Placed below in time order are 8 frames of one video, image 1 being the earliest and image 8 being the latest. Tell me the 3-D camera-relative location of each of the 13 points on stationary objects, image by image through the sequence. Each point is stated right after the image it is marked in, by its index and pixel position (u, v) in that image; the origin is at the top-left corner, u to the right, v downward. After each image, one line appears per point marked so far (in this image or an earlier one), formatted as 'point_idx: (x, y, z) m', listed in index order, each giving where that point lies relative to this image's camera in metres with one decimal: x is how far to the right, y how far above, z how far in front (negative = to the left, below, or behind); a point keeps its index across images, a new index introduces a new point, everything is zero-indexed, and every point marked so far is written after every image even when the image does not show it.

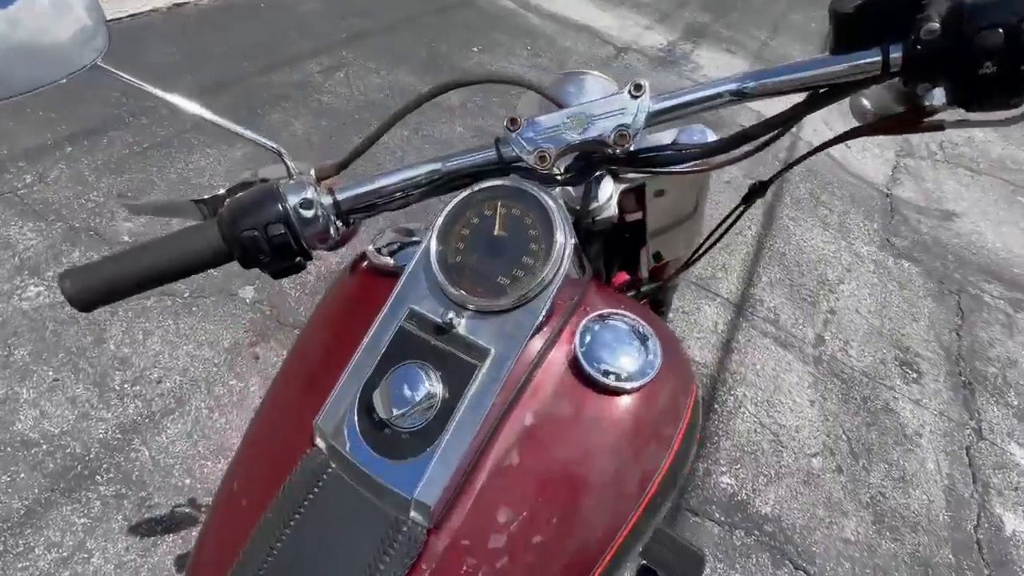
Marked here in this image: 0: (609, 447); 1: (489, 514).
0: (+0.1, -0.2, +0.6) m
1: (-0.1, -0.3, +0.6) m
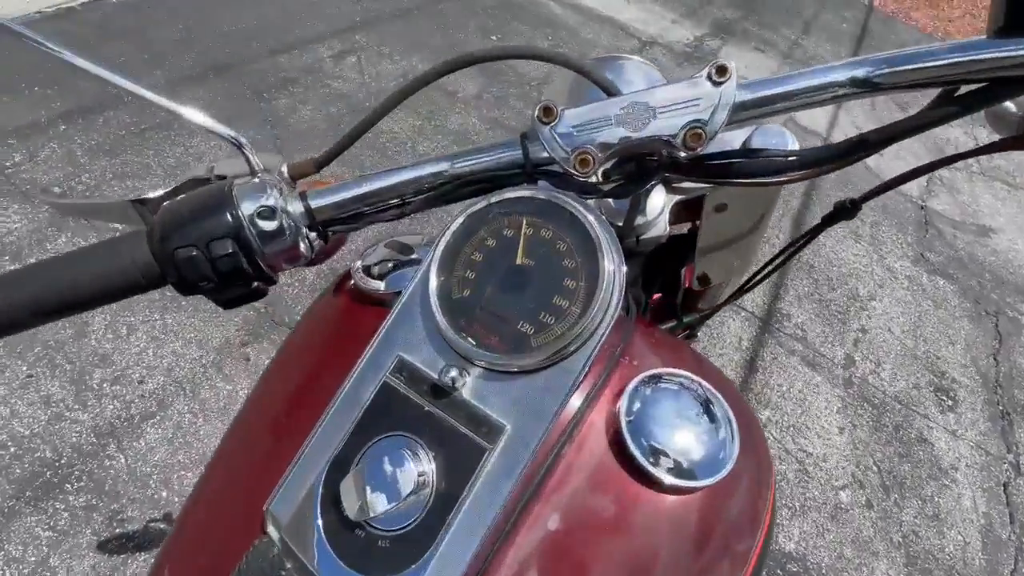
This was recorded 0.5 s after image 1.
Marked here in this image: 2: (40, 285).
0: (+0.1, -0.3, +0.5) m
1: (-0.1, -0.3, +0.4) m
2: (-0.5, 0.0, +0.5) m
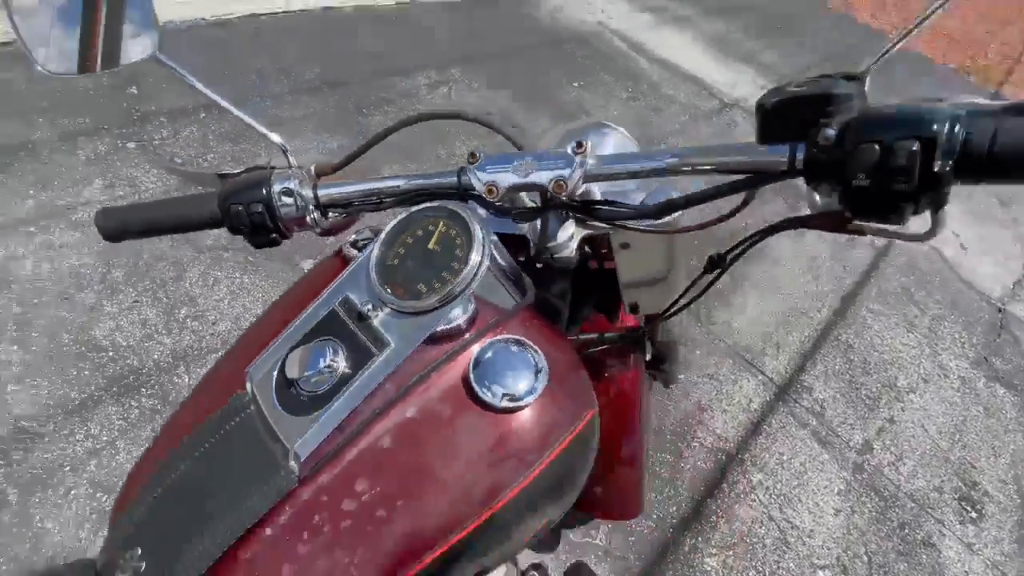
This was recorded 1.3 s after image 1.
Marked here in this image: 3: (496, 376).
0: (-0.1, -0.2, +0.7) m
1: (-0.3, -0.3, +0.7) m
2: (-0.6, +0.1, +0.8) m
3: (0.0, -0.1, +0.7) m
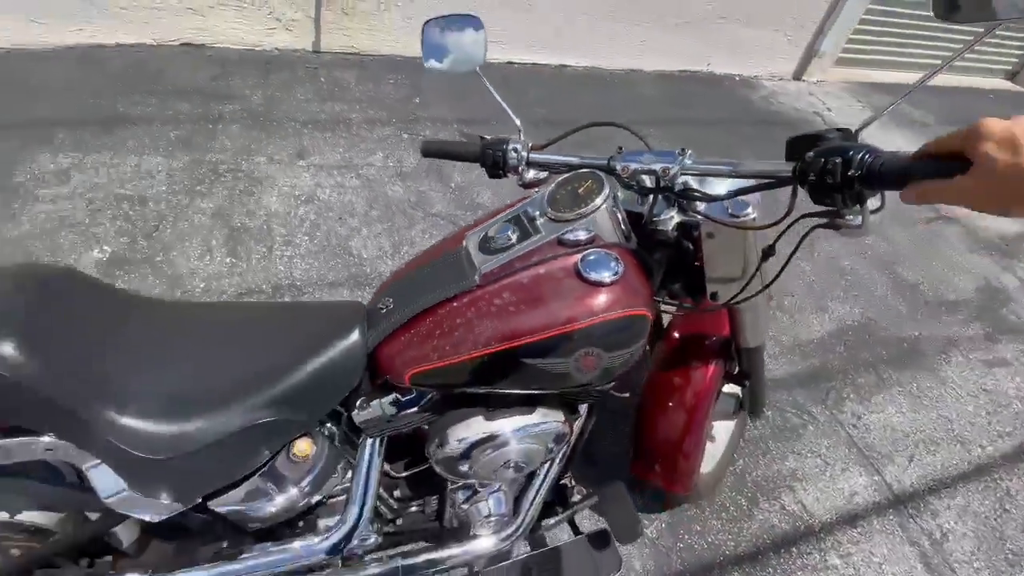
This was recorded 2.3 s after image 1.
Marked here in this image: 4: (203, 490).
0: (+0.1, 0.0, +1.2) m
1: (-0.1, 0.0, +1.2) m
2: (-0.2, +0.4, +1.5) m
3: (+0.2, +0.1, +1.2) m
4: (-0.8, -0.5, +1.2) m
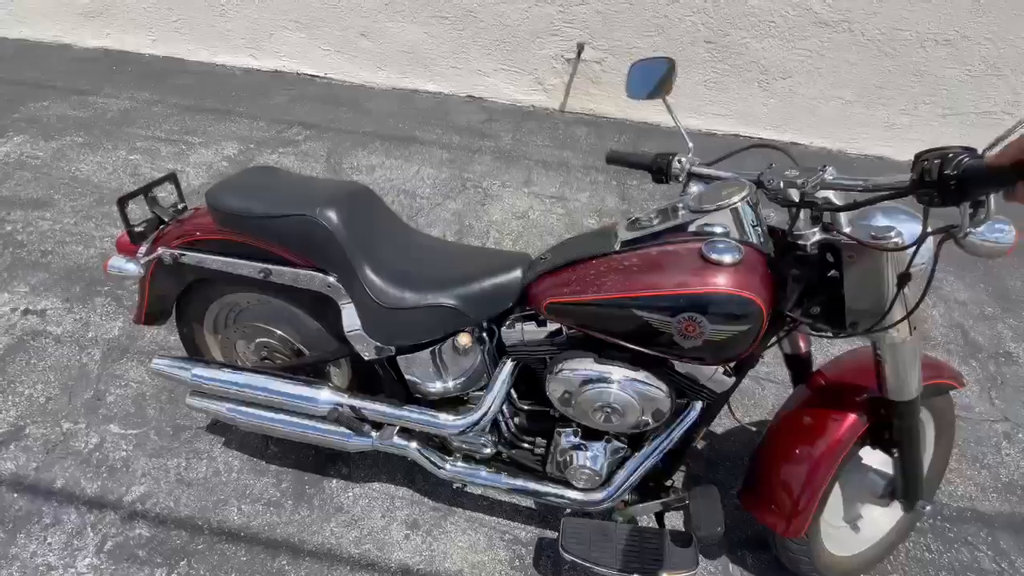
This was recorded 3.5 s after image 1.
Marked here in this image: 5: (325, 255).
0: (+0.5, 0.0, +1.5) m
1: (+0.4, +0.1, +1.6) m
2: (+0.4, +0.5, +1.9) m
3: (+0.6, +0.1, +1.5) m
4: (-0.4, -0.2, +1.8) m
5: (-0.7, +0.1, +1.7) m
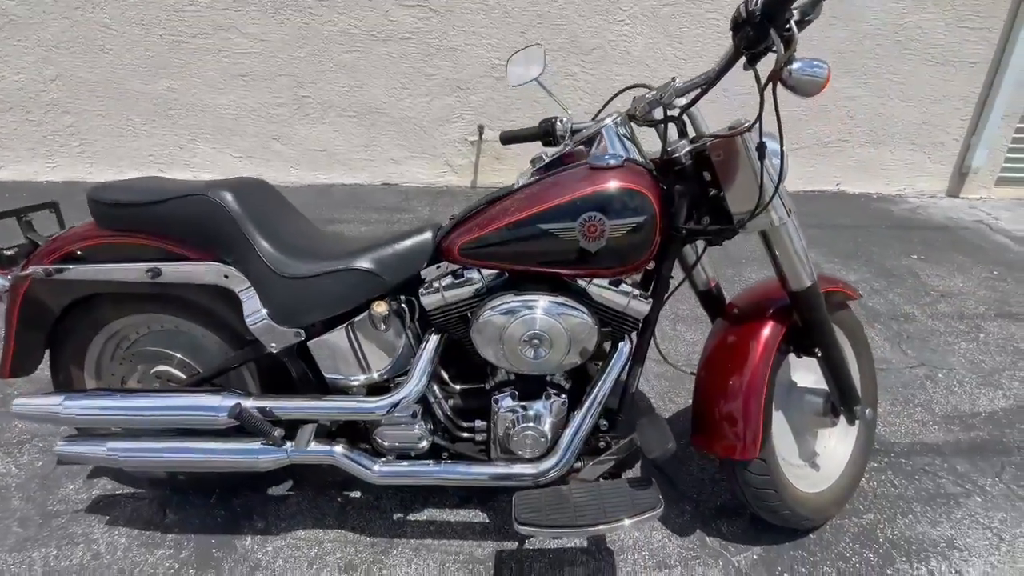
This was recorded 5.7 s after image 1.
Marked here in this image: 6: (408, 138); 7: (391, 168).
0: (+0.2, +0.3, +1.6) m
1: (0.0, +0.3, +1.6) m
2: (0.0, +0.7, +2.1) m
3: (+0.3, +0.4, +1.6) m
4: (-0.7, -0.1, +1.7) m
5: (-1.0, +0.2, +1.7) m
6: (-1.2, +1.7, +5.5) m
7: (-1.4, +1.4, +5.6) m
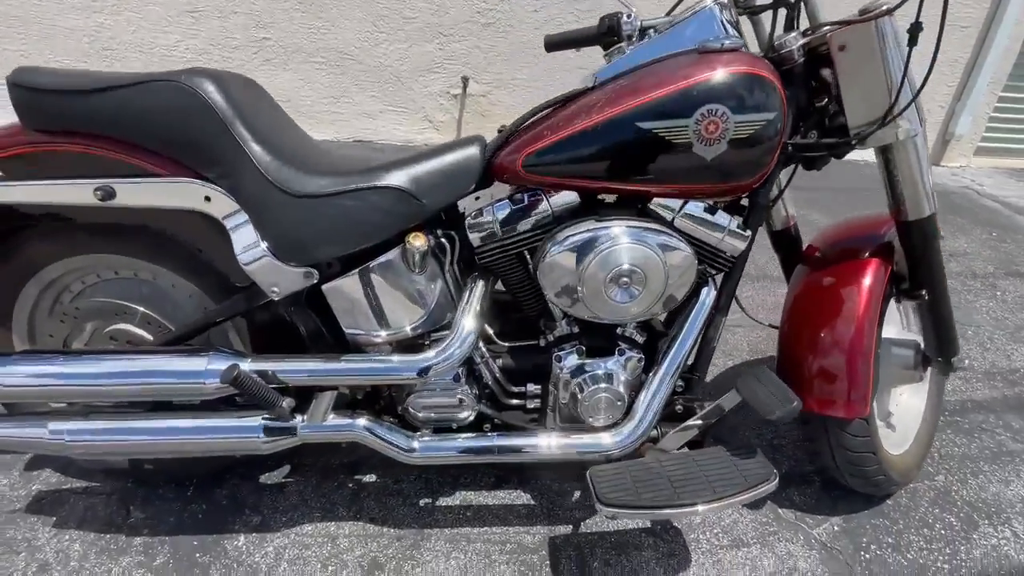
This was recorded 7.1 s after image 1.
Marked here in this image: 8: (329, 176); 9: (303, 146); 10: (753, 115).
0: (+0.4, +0.5, +1.2) m
1: (+0.2, +0.5, +1.3) m
2: (+0.2, +0.9, +1.7) m
3: (+0.5, +0.6, +1.2) m
4: (-0.5, +0.1, +1.3) m
5: (-0.8, +0.4, +1.2) m
6: (-1.3, +2.0, +5.0) m
7: (-1.6, +1.7, +5.1) m
8: (-0.5, +0.3, +1.3) m
9: (-0.6, +0.4, +1.4) m
10: (+0.6, +0.4, +1.2) m
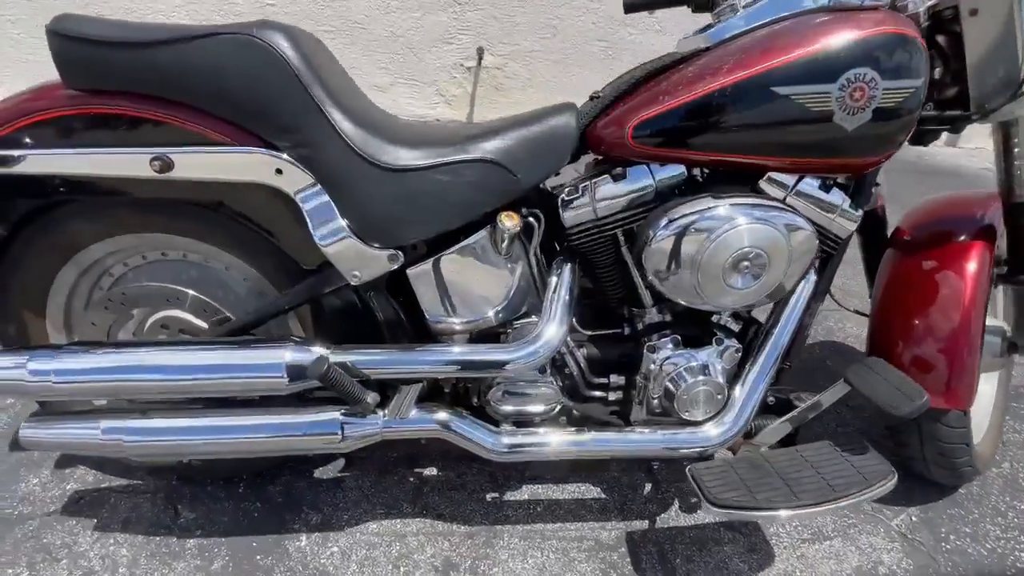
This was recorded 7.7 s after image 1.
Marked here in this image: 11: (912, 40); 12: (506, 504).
0: (+0.7, +0.6, +1.1) m
1: (+0.5, +0.6, +1.2) m
2: (+0.4, +0.9, +1.6) m
3: (+0.8, +0.7, +1.1) m
4: (-0.2, +0.1, +1.2) m
5: (-0.5, +0.4, +1.1) m
6: (-1.1, +2.2, +4.7) m
7: (-1.4, +1.9, +4.9) m
8: (-0.3, +0.3, +1.2) m
9: (-0.4, +0.5, +1.3) m
10: (+0.9, +0.5, +1.1) m
11: (+0.9, +0.5, +1.1) m
12: (0.0, -0.7, +1.6) m
